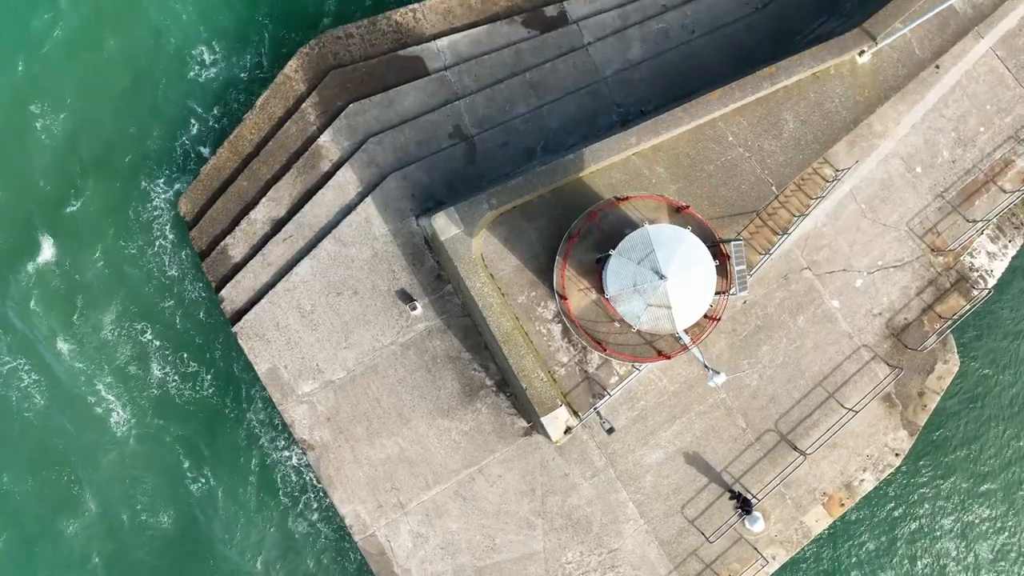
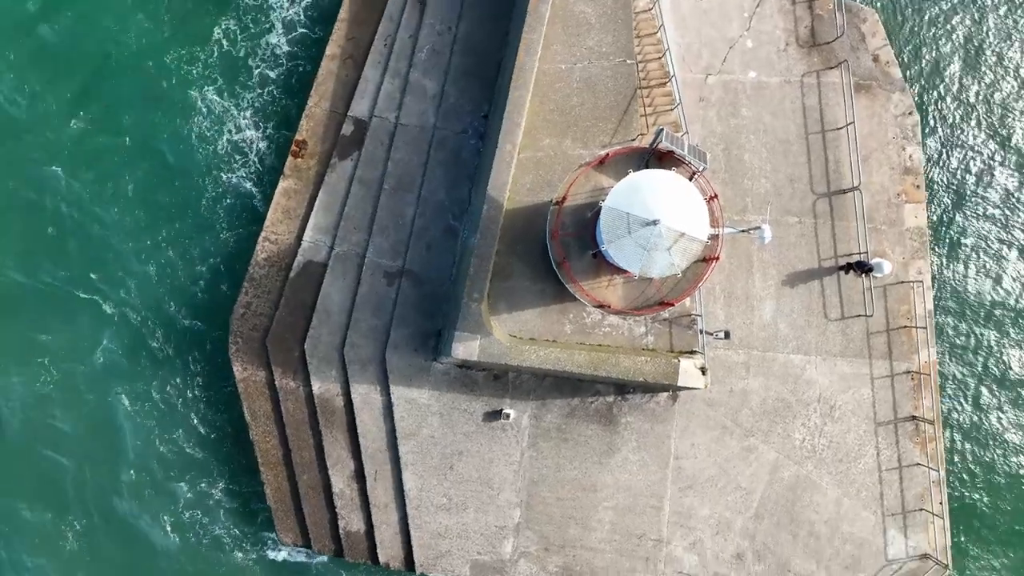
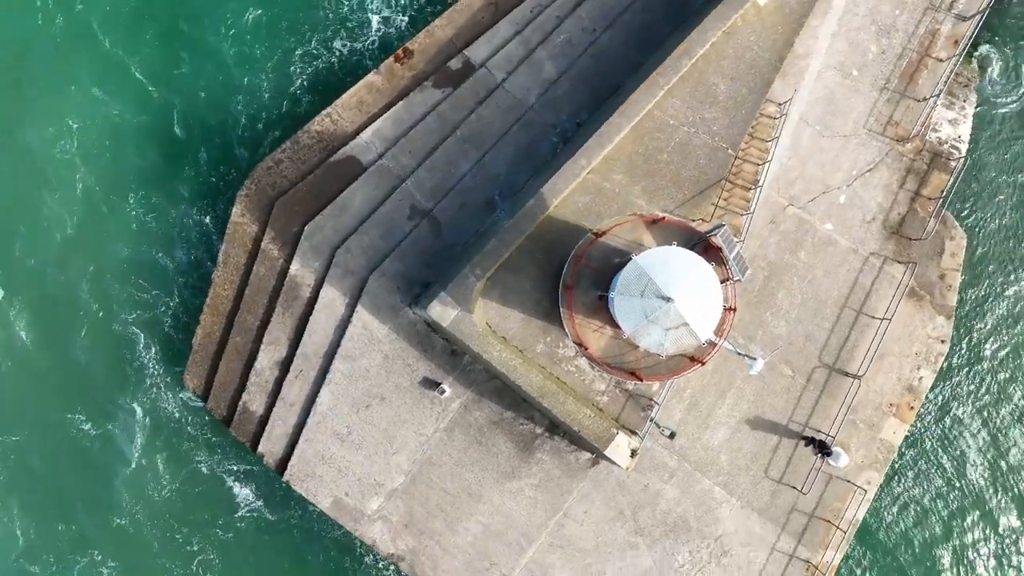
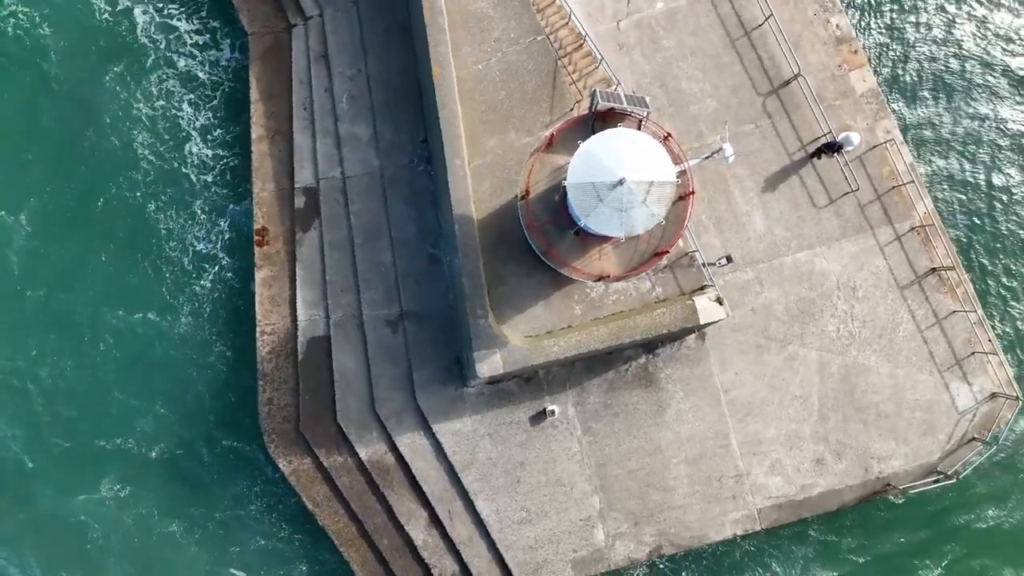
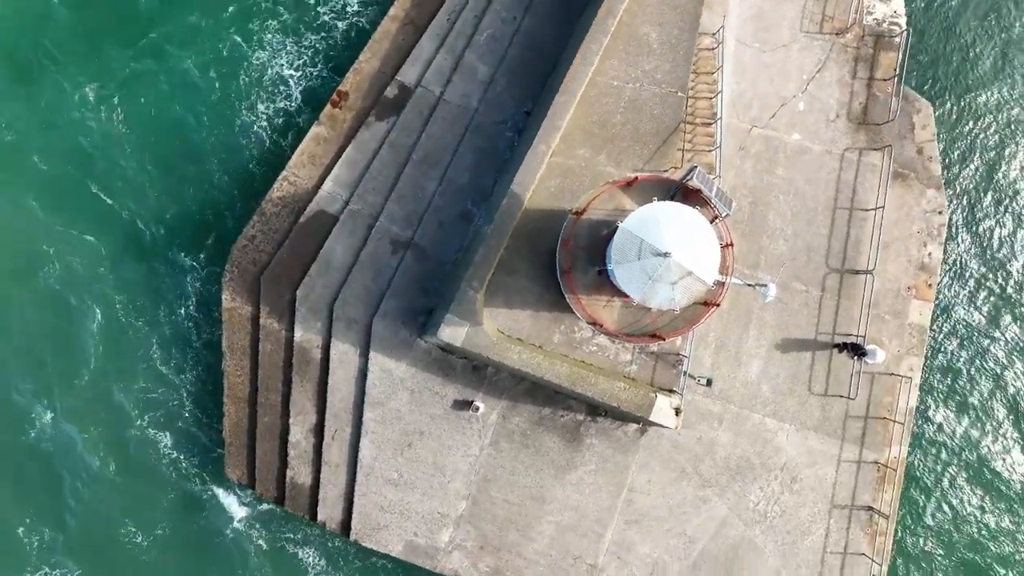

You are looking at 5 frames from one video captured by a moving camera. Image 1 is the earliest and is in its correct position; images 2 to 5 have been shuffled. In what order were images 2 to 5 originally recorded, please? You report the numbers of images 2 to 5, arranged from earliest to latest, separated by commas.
3, 5, 2, 4
